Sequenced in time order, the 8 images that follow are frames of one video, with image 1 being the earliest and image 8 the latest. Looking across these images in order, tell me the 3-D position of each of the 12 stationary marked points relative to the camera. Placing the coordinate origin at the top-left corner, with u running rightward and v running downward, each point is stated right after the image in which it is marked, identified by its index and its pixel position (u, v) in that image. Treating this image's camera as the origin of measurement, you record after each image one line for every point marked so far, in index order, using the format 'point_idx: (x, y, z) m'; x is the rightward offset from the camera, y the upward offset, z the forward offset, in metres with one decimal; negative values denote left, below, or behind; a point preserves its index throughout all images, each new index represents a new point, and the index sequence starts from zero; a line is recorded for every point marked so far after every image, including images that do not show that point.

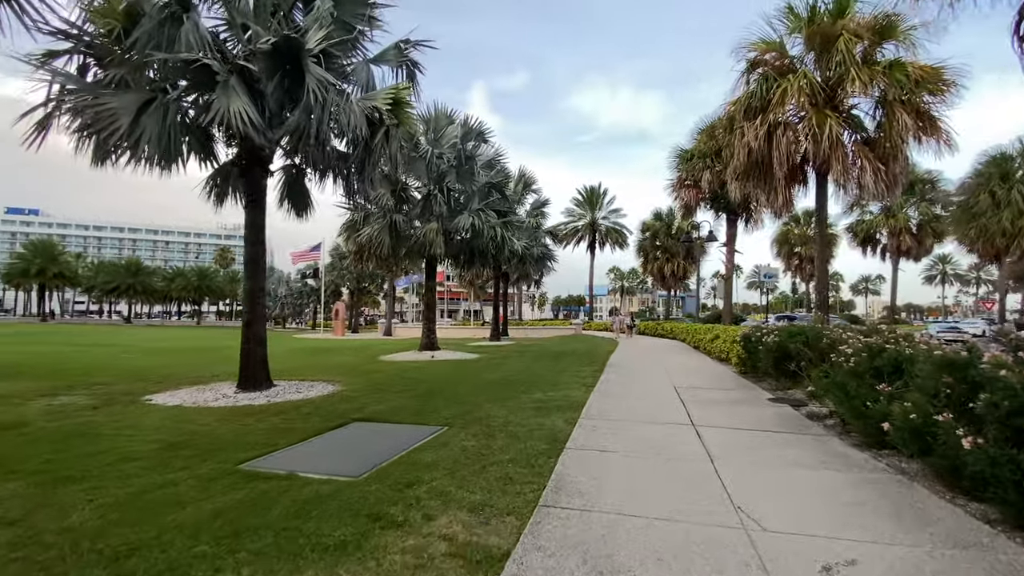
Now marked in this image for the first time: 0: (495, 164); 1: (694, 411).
0: (-0.6, +4.3, +17.0) m
1: (+2.9, -2.0, +7.7) m
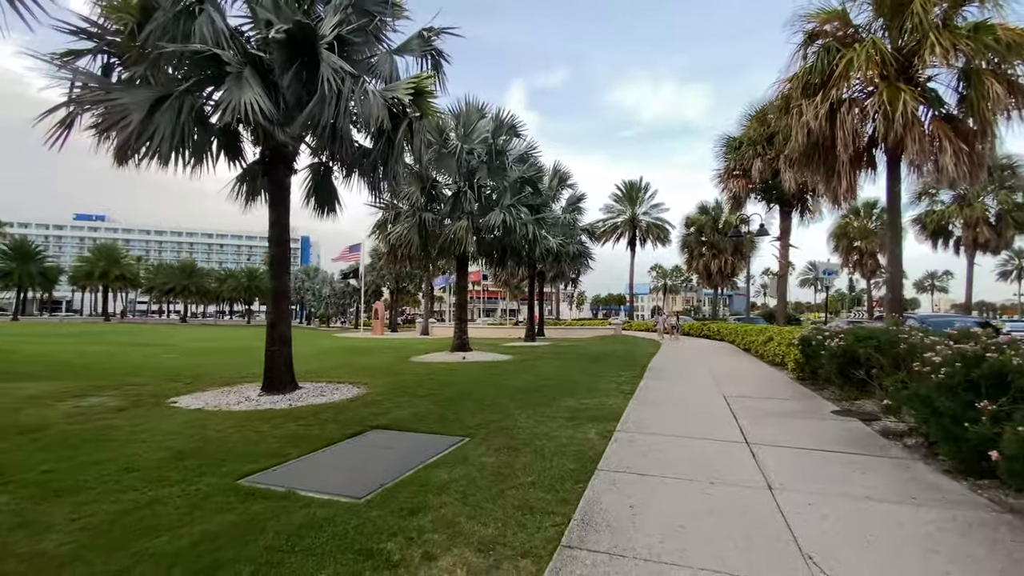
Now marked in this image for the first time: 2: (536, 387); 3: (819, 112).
0: (+0.5, +4.4, +16.4) m
1: (+3.3, -2.0, +6.8) m
2: (+0.5, -2.0, +9.8) m
3: (+5.7, +3.3, +9.0) m
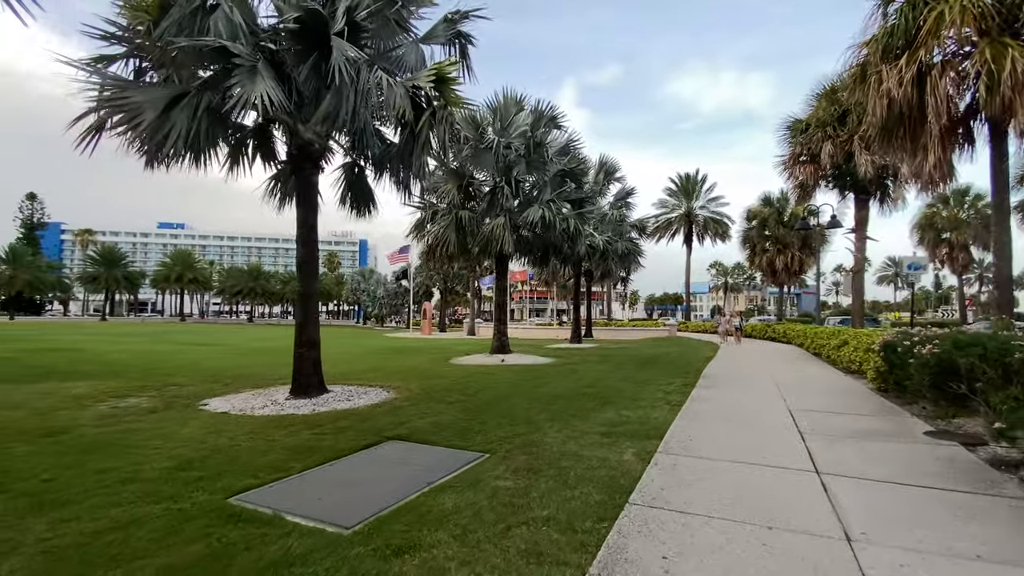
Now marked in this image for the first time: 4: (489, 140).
0: (+1.9, +4.4, +15.5) m
1: (+3.7, -1.9, +5.8) m
2: (+1.1, -2.0, +9.0) m
3: (+6.2, +3.3, +7.6) m
4: (-0.6, +4.2, +13.7) m
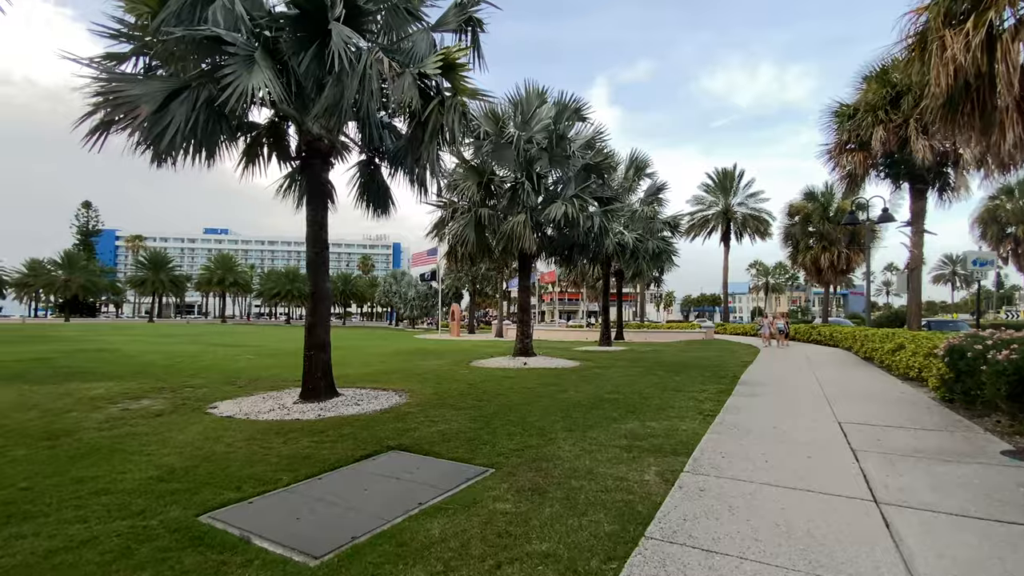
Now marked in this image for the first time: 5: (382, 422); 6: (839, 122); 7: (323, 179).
0: (+2.6, +4.4, +14.9) m
1: (+3.7, -1.9, +5.0) m
2: (+1.4, -2.0, +8.4) m
3: (+6.3, +3.4, +6.7) m
4: (0.0, +4.2, +13.2) m
5: (-1.9, -2.0, +7.1) m
6: (+9.9, +5.0, +14.7) m
7: (-3.5, +2.0, +8.9) m
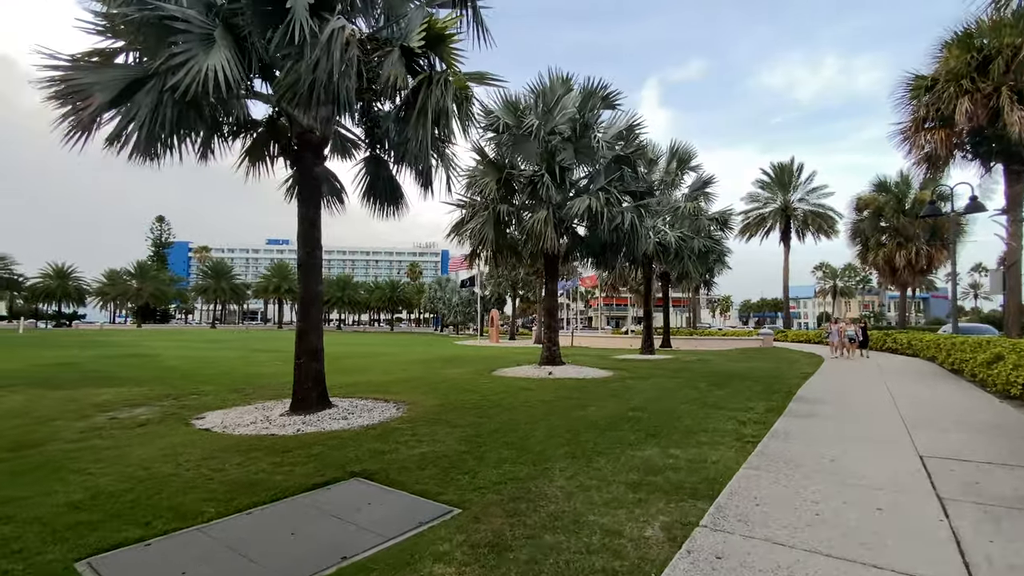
0: (+3.3, +4.3, +13.6) m
1: (+3.4, -1.8, +3.6) m
2: (+1.5, -2.0, +7.2) m
3: (+6.2, +3.4, +5.1) m
4: (+0.5, +4.1, +12.2) m
5: (-2.0, -2.0, +6.2) m
6: (+10.5, +5.0, +12.7) m
7: (-3.4, +2.0, +8.2) m
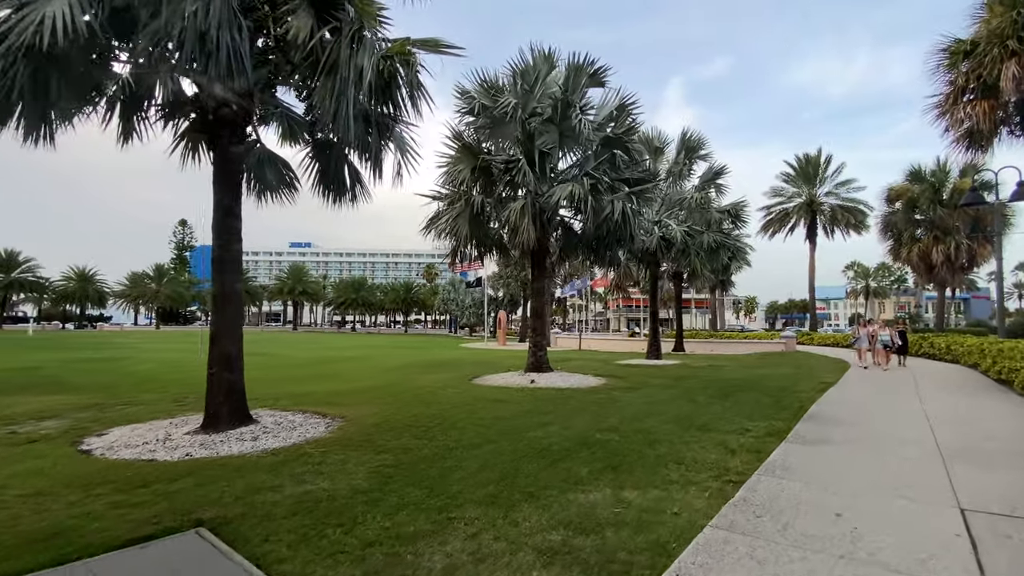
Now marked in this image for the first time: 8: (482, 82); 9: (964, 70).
0: (+2.8, +4.3, +12.2) m
1: (+2.5, -1.8, +2.2) m
2: (+0.7, -1.9, +5.9) m
3: (+5.3, +3.5, +3.5) m
4: (-0.1, +4.1, +10.9) m
5: (-2.8, -1.9, +5.1) m
6: (+10.0, +5.1, +10.9) m
7: (-4.1, +2.0, +7.2) m
8: (-0.7, +4.8, +11.3) m
9: (+9.7, +4.7, +10.3) m
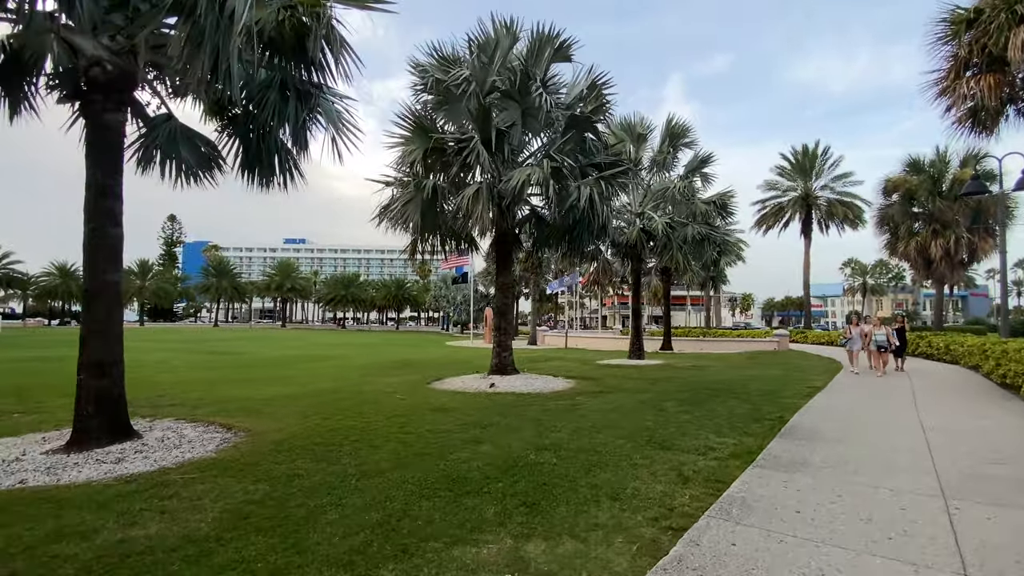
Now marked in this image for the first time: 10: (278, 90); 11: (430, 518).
0: (+1.8, +4.4, +11.1) m
1: (+1.6, -1.7, +1.1) m
2: (-0.2, -1.9, +4.8) m
3: (+4.4, +3.6, +2.5) m
4: (-1.0, +4.3, +9.9) m
5: (-3.7, -1.9, +4.0) m
6: (+9.1, +5.2, +9.9) m
7: (-5.0, +2.1, +6.1) m
8: (-1.6, +4.9, +10.2) m
9: (+8.7, +4.7, +9.3) m
10: (-3.5, +2.9, +7.1) m
11: (-0.6, -1.8, +3.9) m
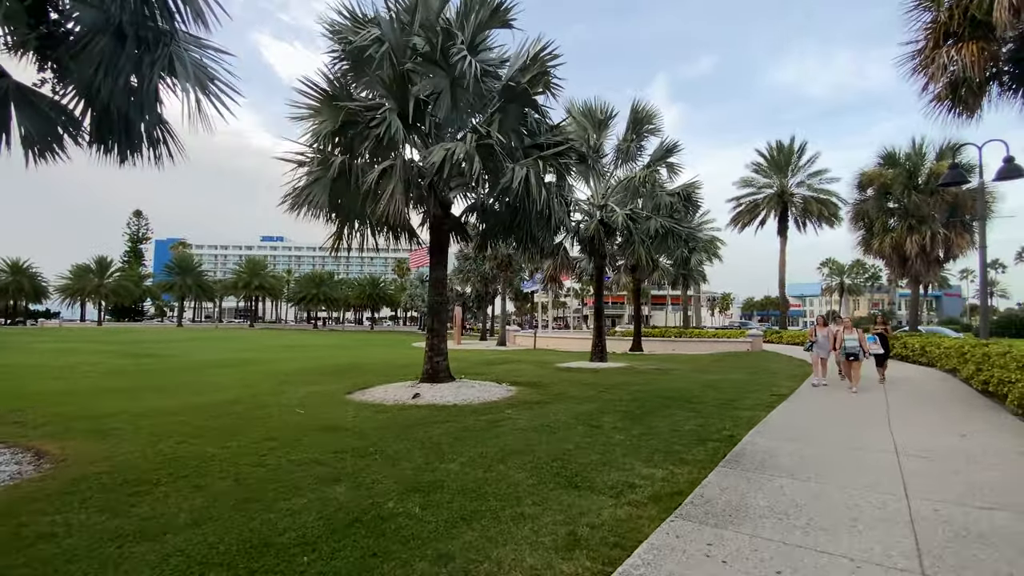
0: (+0.4, +4.5, +9.9) m
1: (+0.4, -1.6, -0.1) m
2: (-1.4, -1.8, +3.5) m
3: (+3.2, +3.6, +1.3) m
4: (-2.3, +4.3, +8.5) m
5: (-4.9, -1.8, +2.6) m
6: (+7.7, +5.3, +8.8) m
7: (-6.3, +2.2, +4.6) m
8: (-3.0, +5.0, +8.8) m
9: (+7.4, +4.8, +8.2) m
10: (-4.7, +3.0, +5.7) m
11: (-1.8, -1.7, +2.6) m
